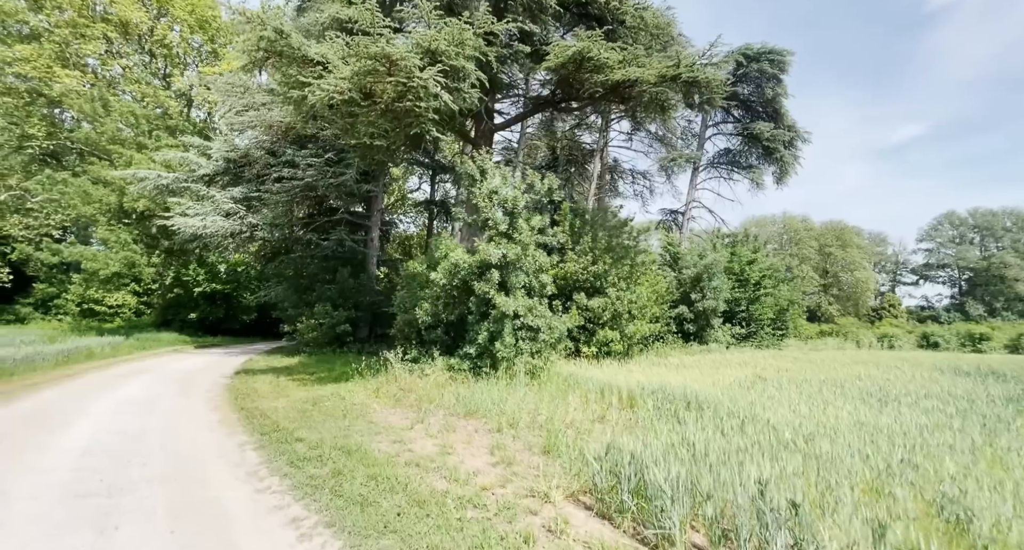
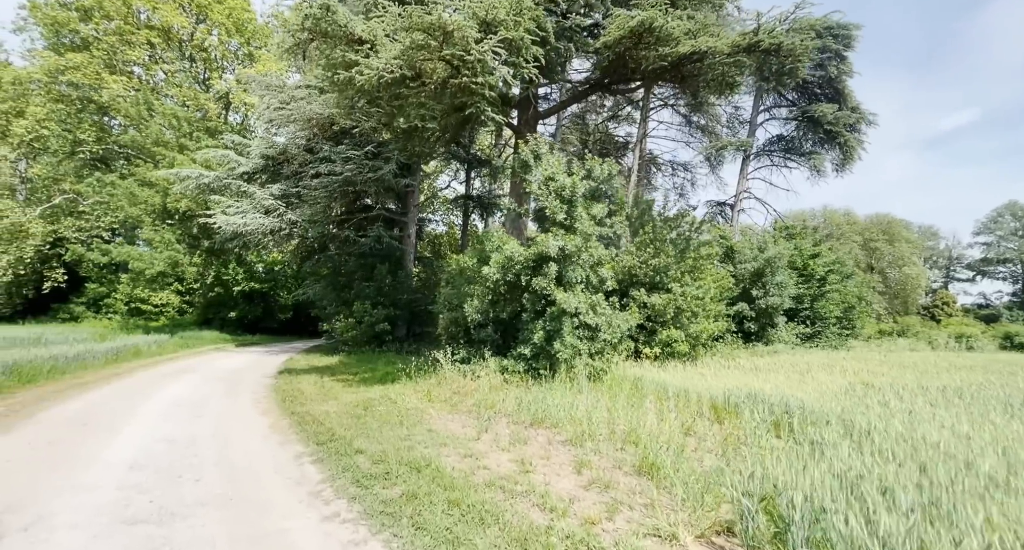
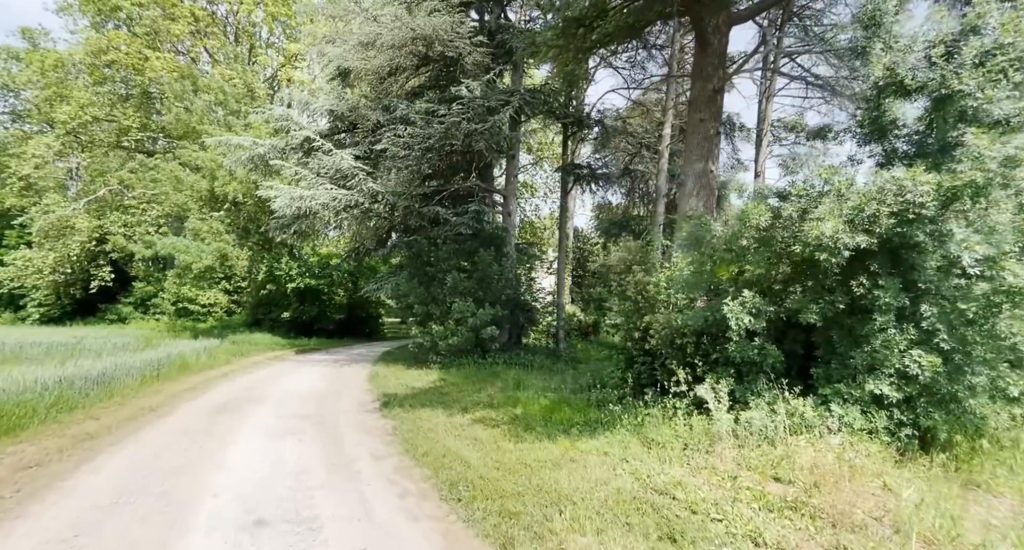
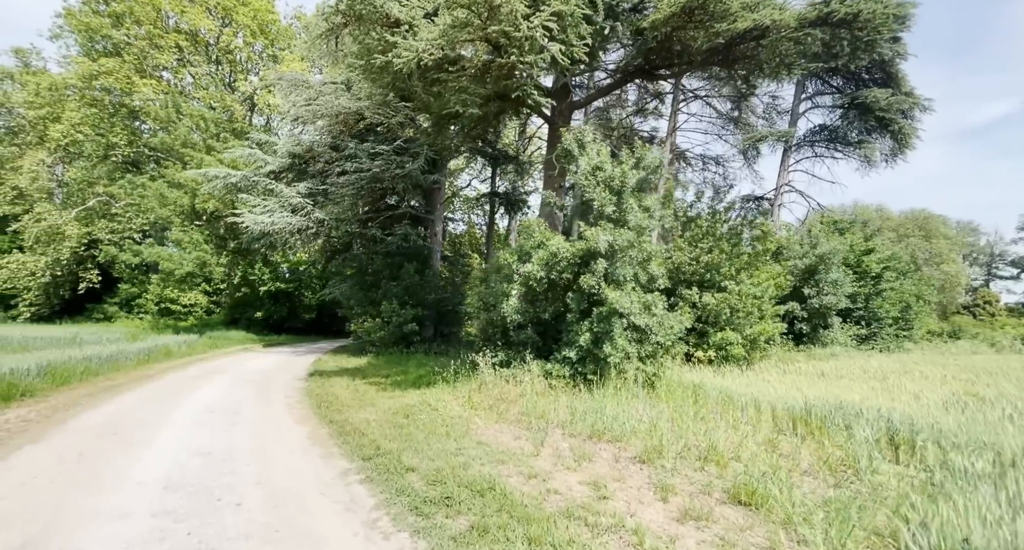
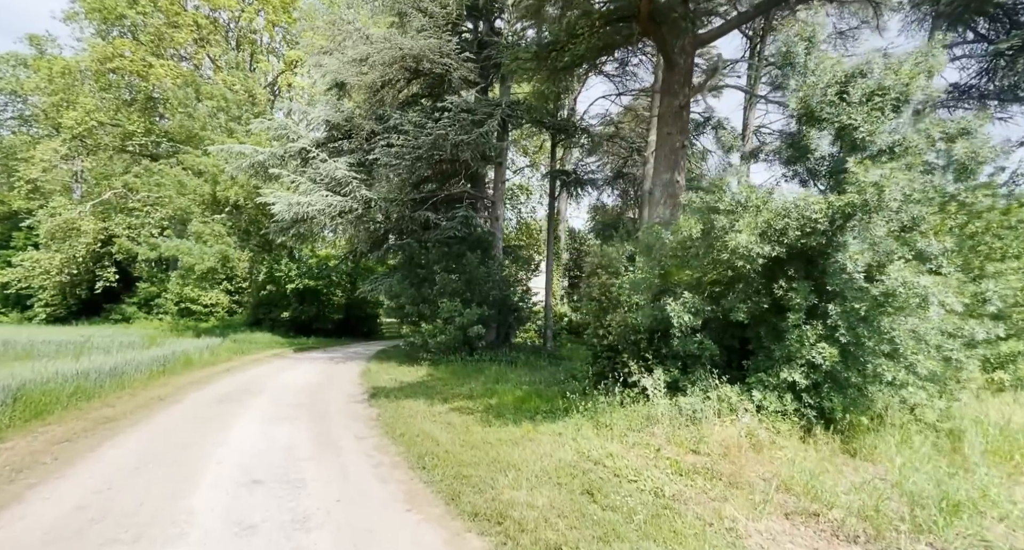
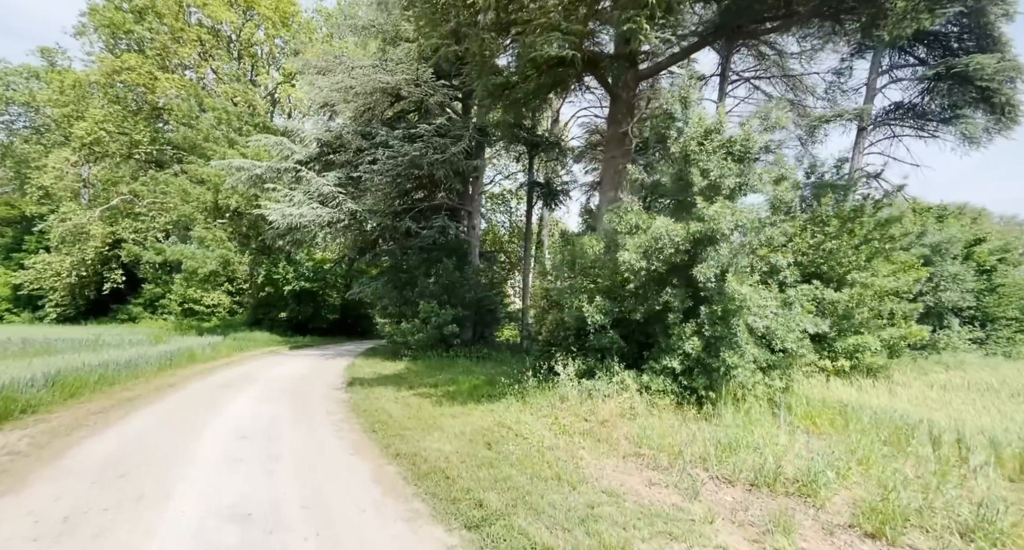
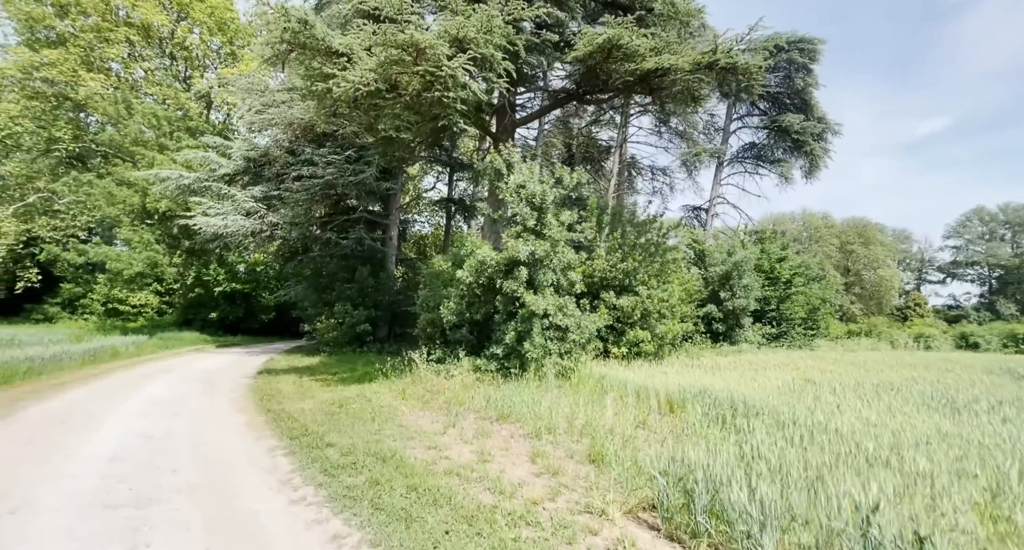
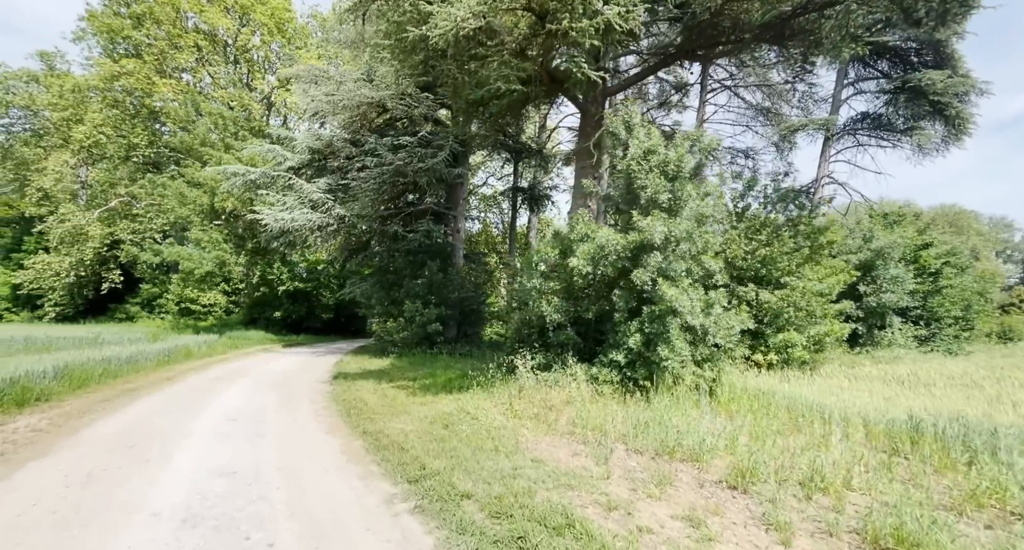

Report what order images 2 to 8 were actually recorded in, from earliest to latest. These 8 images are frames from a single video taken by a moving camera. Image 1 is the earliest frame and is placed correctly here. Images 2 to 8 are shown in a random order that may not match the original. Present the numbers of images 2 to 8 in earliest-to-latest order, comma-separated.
7, 2, 4, 8, 6, 5, 3
